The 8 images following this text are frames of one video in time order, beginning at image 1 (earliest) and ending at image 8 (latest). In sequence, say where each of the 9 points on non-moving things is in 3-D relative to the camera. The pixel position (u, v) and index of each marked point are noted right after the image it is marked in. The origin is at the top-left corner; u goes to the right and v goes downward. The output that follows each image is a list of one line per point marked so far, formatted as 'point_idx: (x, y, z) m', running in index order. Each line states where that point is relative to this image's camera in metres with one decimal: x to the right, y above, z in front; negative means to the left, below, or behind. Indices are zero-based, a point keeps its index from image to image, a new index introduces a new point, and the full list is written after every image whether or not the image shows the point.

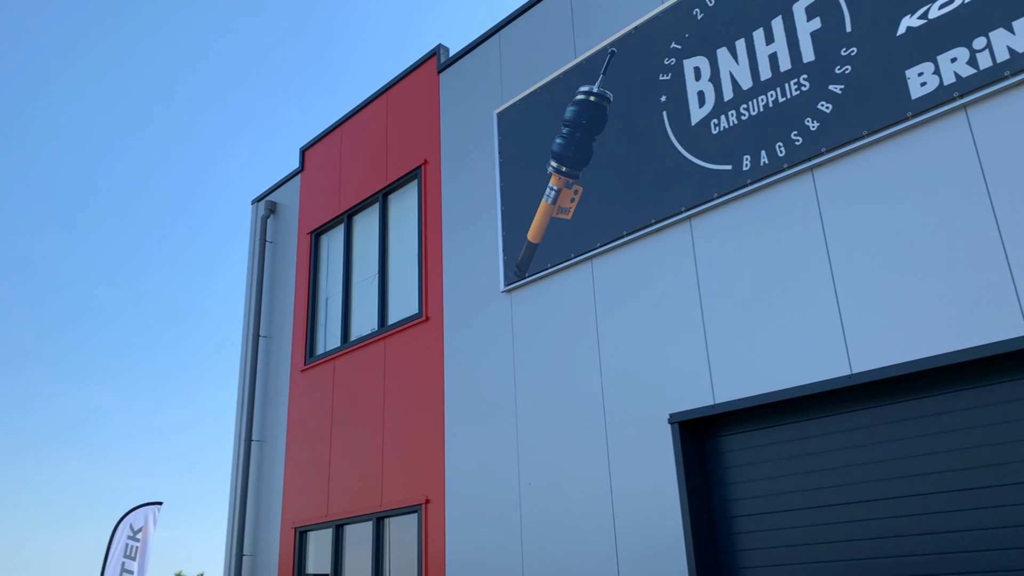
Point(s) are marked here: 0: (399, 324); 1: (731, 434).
0: (-1.6, -0.5, +11.3) m
1: (+2.0, -1.4, +7.5) m
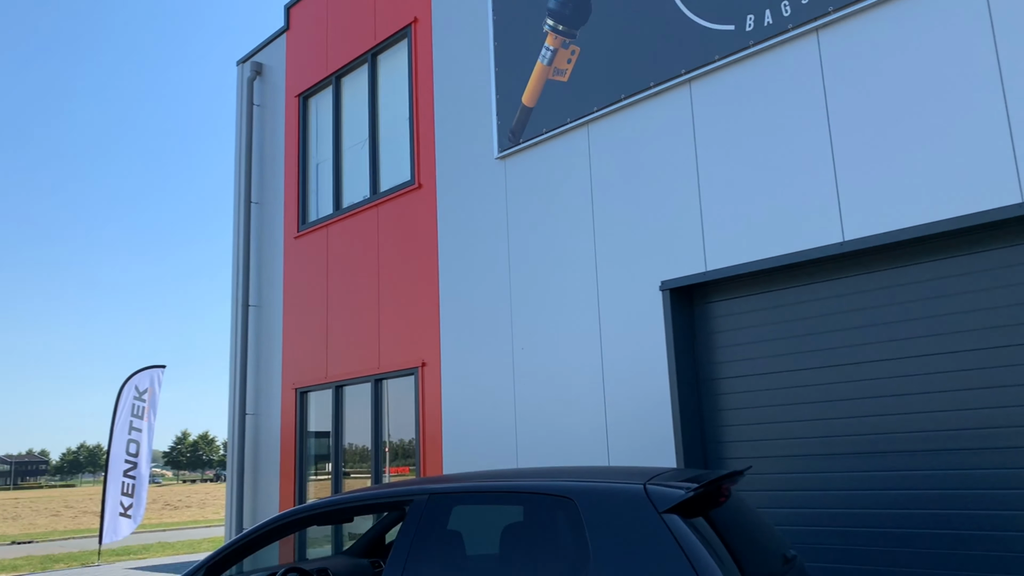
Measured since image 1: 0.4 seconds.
0: (-1.7, +1.4, +11.3) m
1: (+2.0, -0.1, +7.6) m
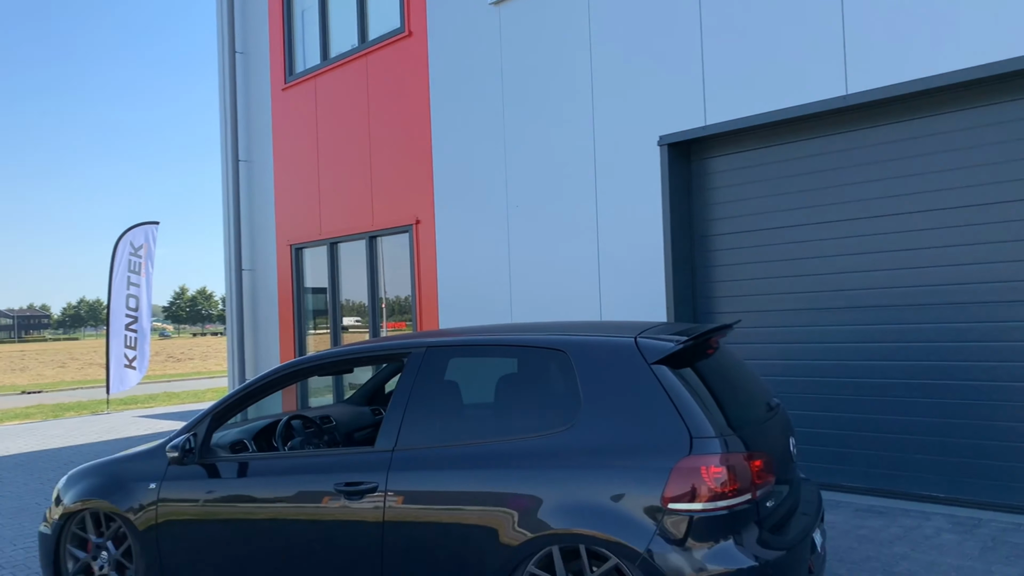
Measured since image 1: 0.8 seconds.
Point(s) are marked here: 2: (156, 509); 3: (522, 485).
0: (-1.8, +3.3, +10.8) m
1: (+1.9, +1.2, +7.5) m
2: (-2.0, -1.2, +4.5) m
3: (0.0, -0.9, +3.7) m
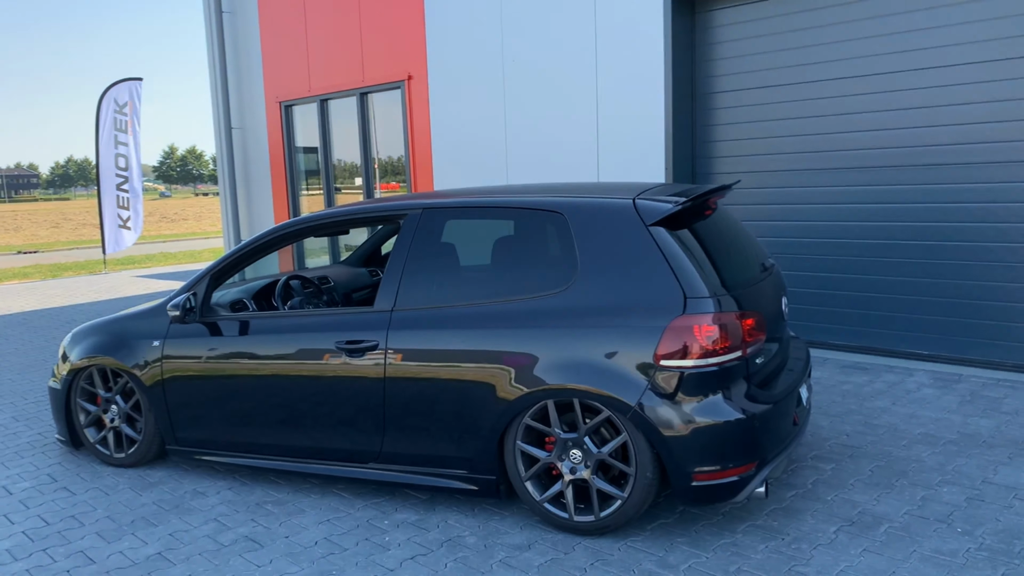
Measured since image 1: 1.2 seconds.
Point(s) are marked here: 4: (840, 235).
0: (-1.8, +5.1, +10.0) m
1: (+1.9, +2.5, +7.2) m
2: (-2.0, -0.4, +4.7) m
3: (0.0, -0.3, +3.7) m
4: (+2.7, +0.4, +6.7) m
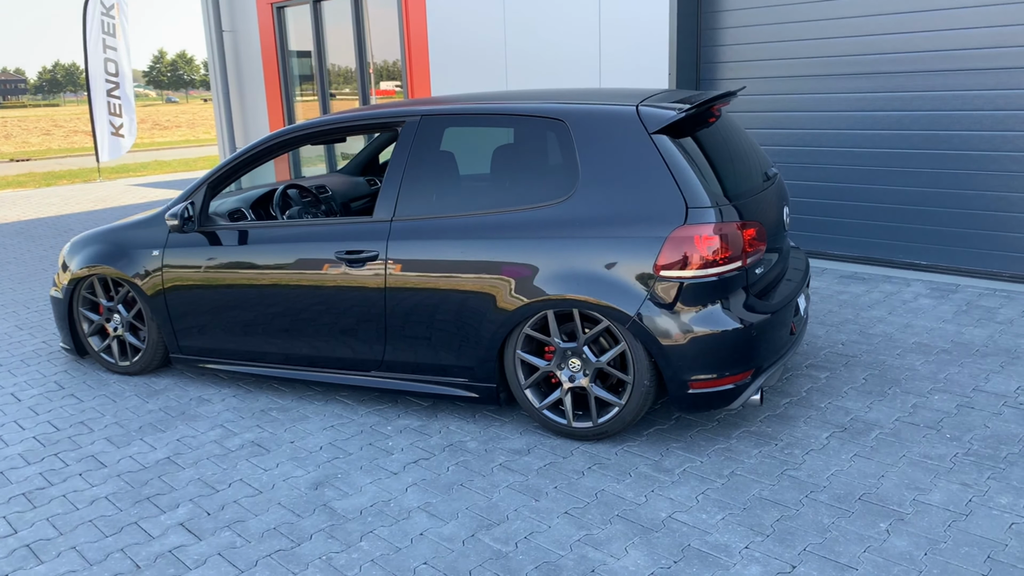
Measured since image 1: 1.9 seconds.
0: (-1.8, +6.2, +9.4) m
1: (+1.9, +3.3, +6.8) m
2: (-2.0, +0.1, +4.7) m
3: (0.0, +0.2, +3.7) m
4: (+2.7, +1.2, +6.6) m
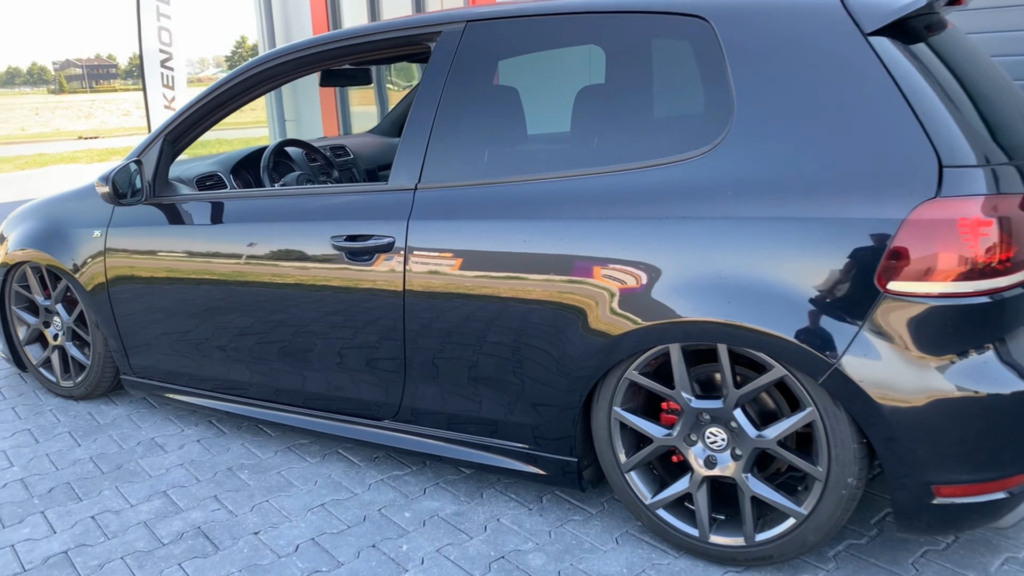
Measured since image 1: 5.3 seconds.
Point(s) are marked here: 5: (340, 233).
0: (-0.9, +6.3, +7.9) m
1: (+2.5, +3.3, +5.1) m
2: (-1.7, +0.1, +3.3) m
3: (+0.3, +0.1, +2.2) m
4: (+3.3, +1.1, +4.8) m
5: (-0.6, +0.2, +2.7) m
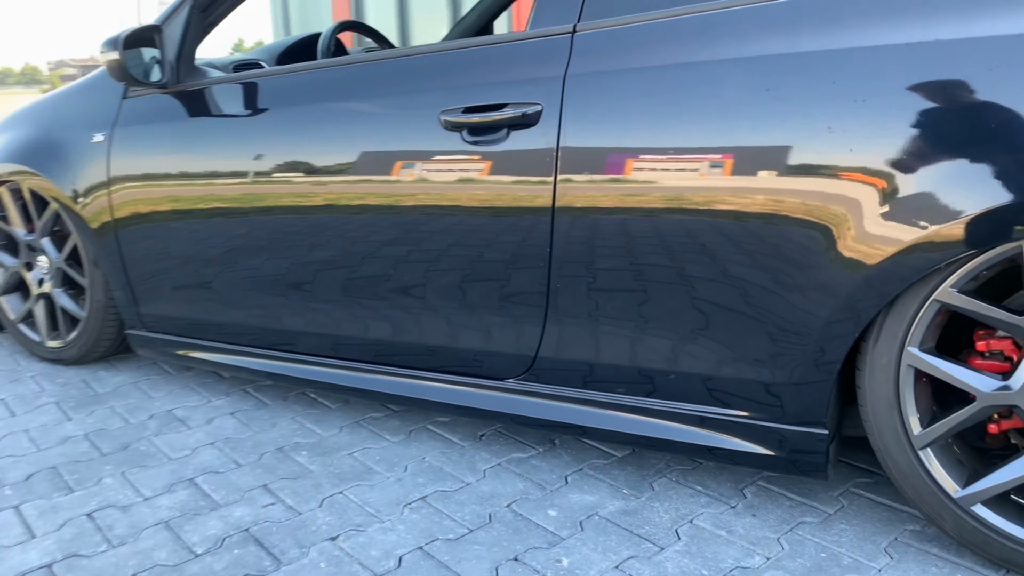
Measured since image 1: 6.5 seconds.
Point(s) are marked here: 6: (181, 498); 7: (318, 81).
0: (-0.5, +6.5, +7.1) m
1: (+2.9, +3.4, +4.3) m
2: (-1.2, +0.3, +2.5) m
3: (+0.7, +0.4, +1.4) m
4: (+3.7, +1.3, +4.1) m
5: (-0.1, +0.4, +1.9) m
6: (-0.8, -0.5, +1.9) m
7: (-0.5, +0.5, +2.1) m
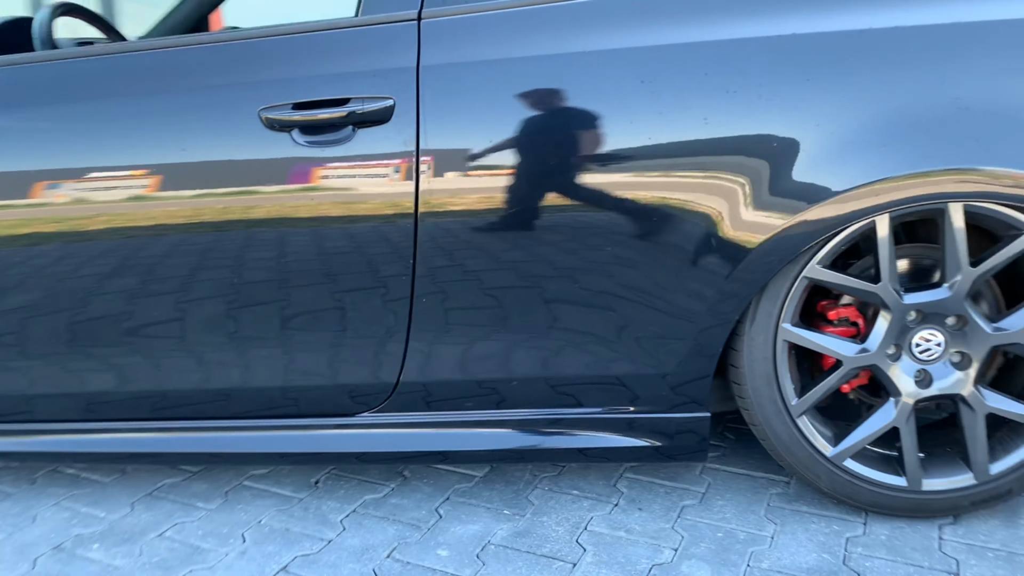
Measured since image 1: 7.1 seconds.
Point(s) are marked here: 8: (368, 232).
0: (-3.5, +6.2, +6.3) m
1: (+1.1, +3.6, +5.0) m
2: (-1.7, +0.2, +1.7) m
3: (+0.5, +0.4, +1.5) m
4: (+2.1, +1.5, +5.1) m
5: (-0.5, +0.4, +1.6) m
6: (-1.0, -0.6, +1.4) m
7: (-0.9, +0.4, +1.7) m
8: (-0.3, +0.1, +1.6) m
